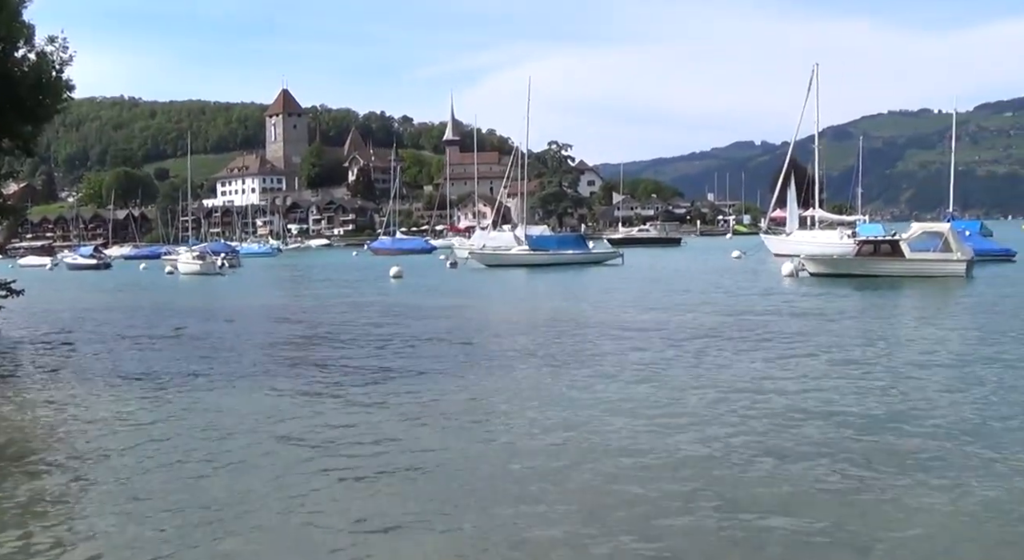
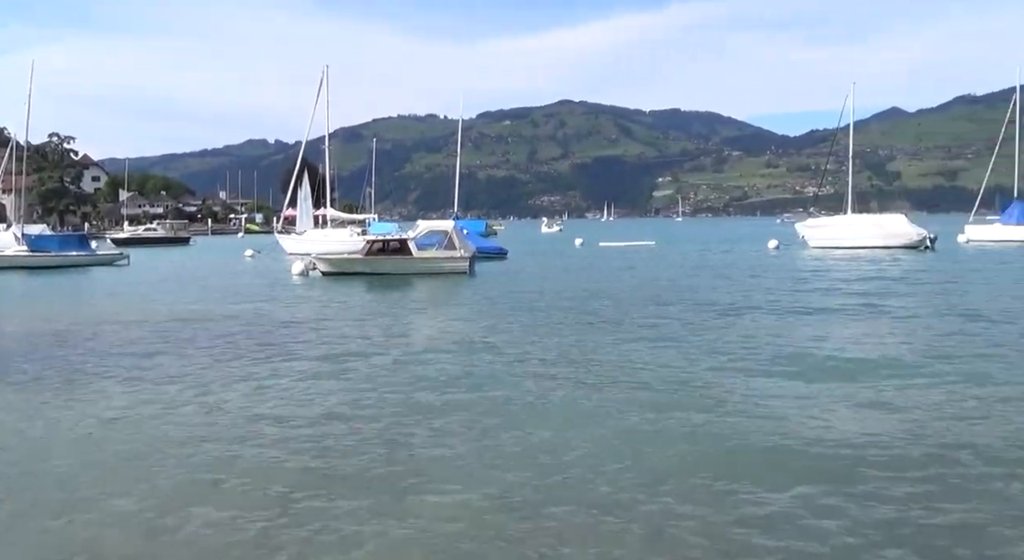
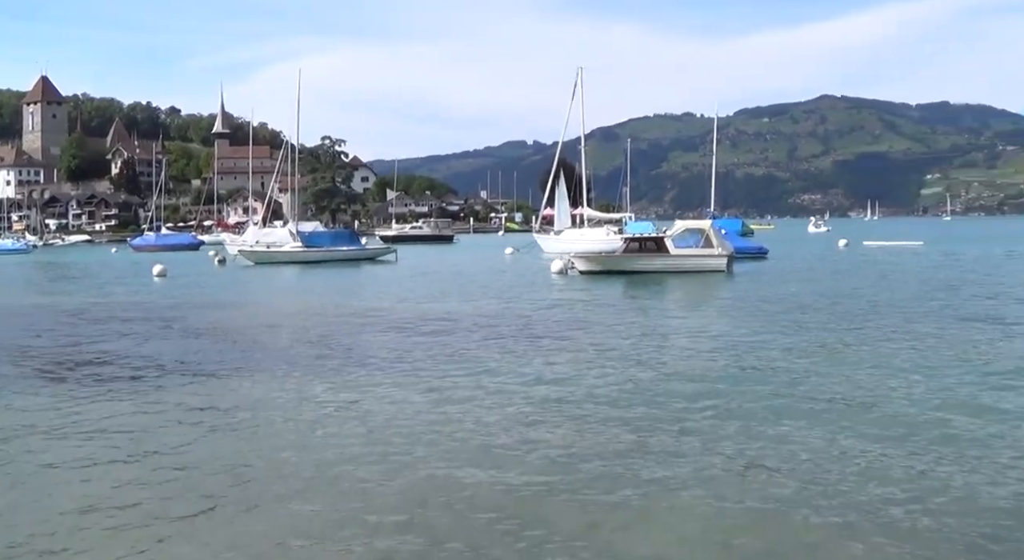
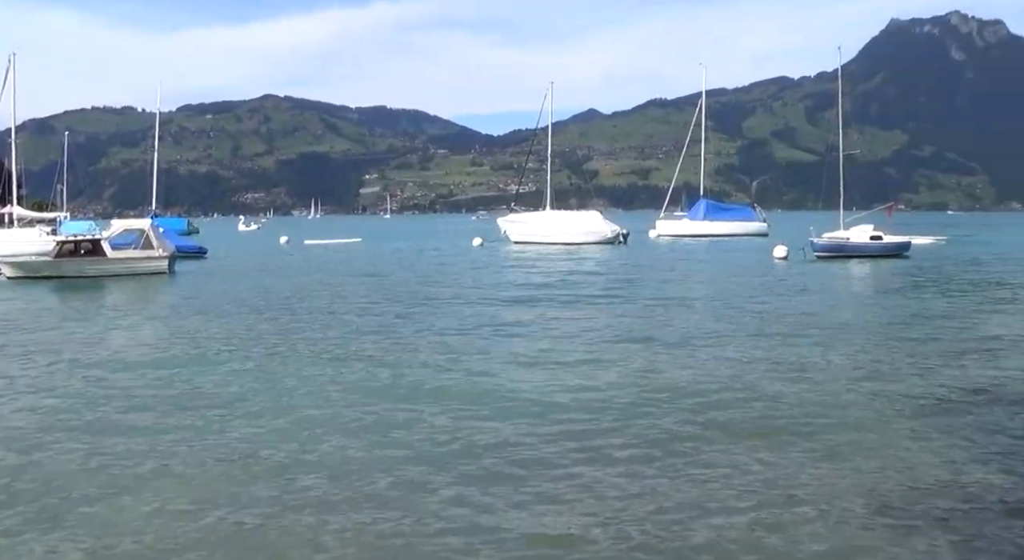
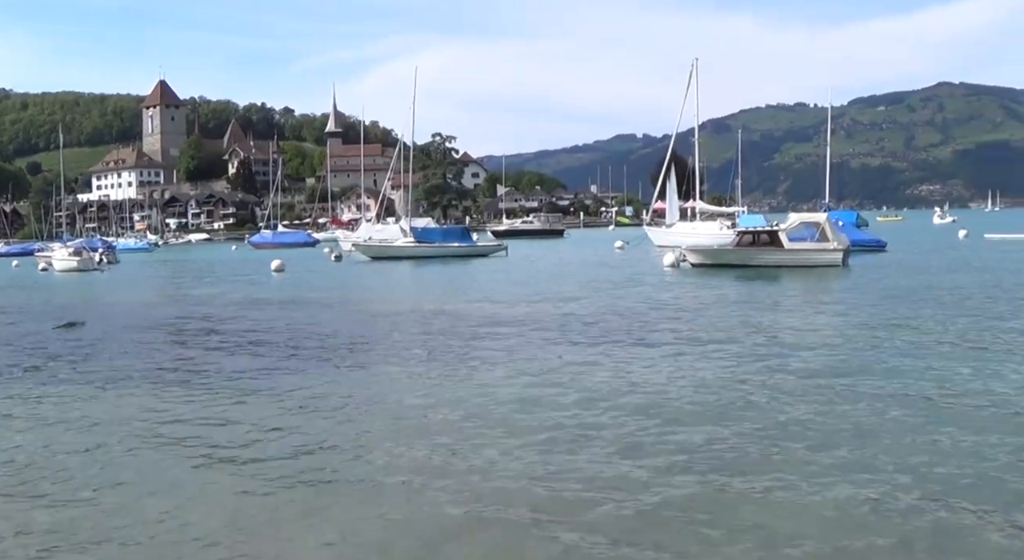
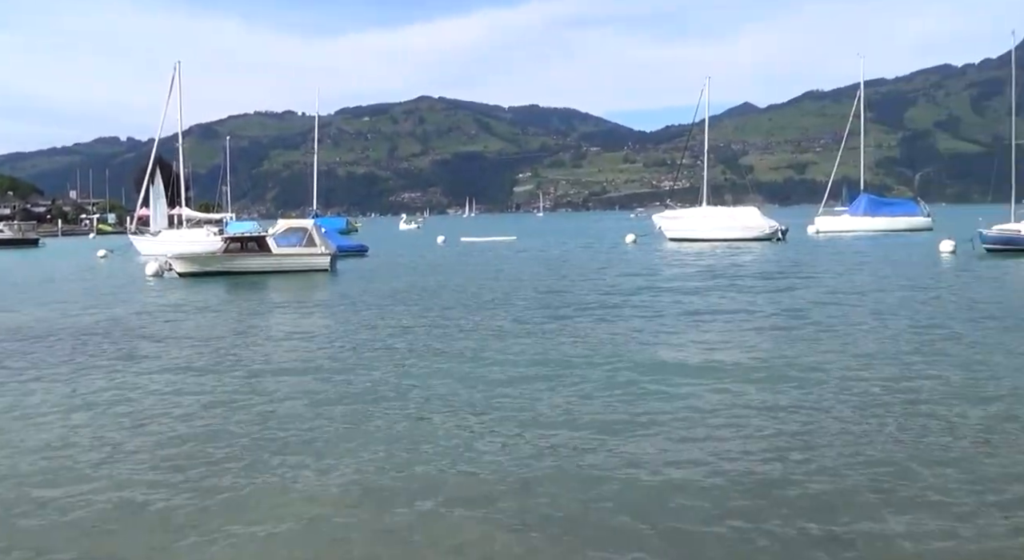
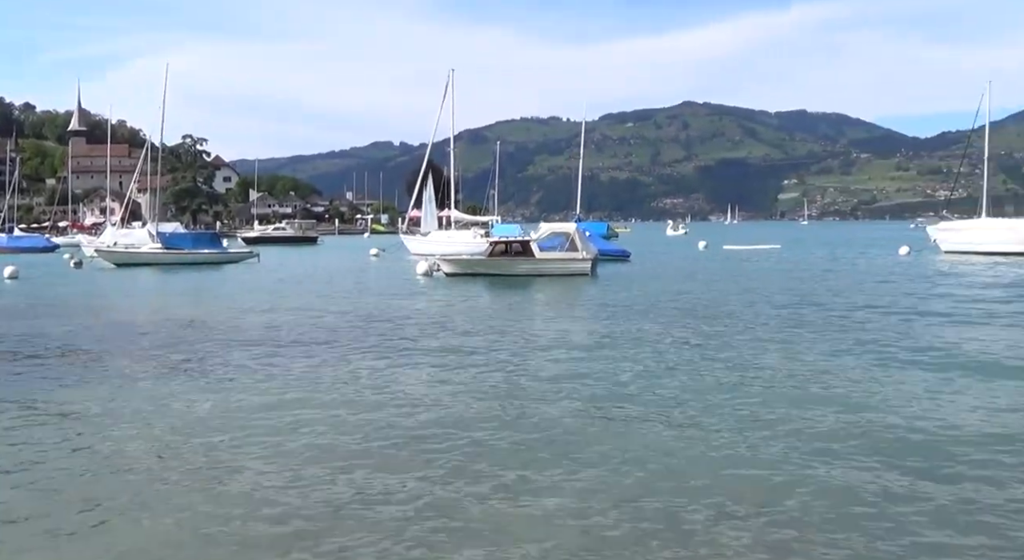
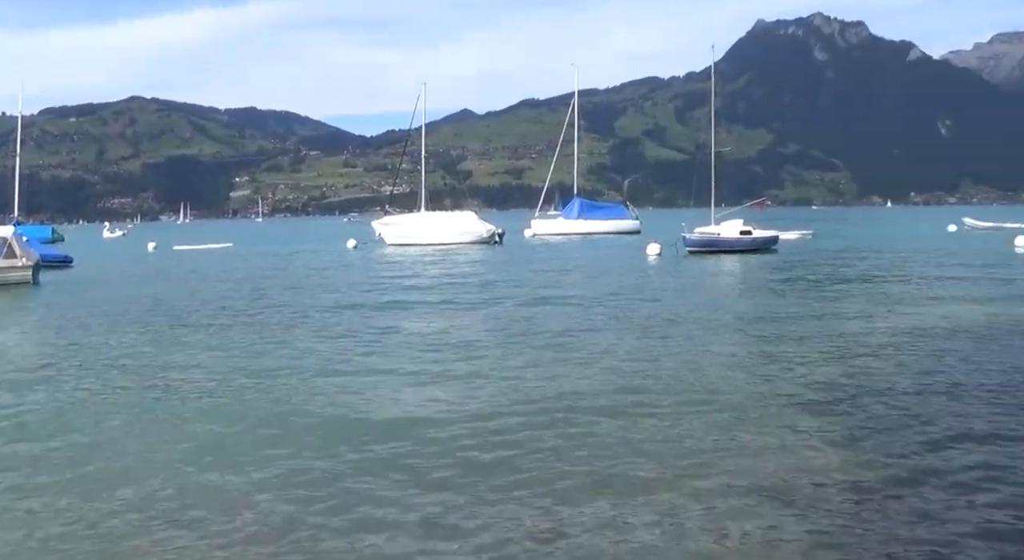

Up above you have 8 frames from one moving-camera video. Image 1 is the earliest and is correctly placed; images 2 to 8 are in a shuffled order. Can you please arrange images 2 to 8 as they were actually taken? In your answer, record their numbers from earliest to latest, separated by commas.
5, 3, 7, 2, 6, 4, 8
